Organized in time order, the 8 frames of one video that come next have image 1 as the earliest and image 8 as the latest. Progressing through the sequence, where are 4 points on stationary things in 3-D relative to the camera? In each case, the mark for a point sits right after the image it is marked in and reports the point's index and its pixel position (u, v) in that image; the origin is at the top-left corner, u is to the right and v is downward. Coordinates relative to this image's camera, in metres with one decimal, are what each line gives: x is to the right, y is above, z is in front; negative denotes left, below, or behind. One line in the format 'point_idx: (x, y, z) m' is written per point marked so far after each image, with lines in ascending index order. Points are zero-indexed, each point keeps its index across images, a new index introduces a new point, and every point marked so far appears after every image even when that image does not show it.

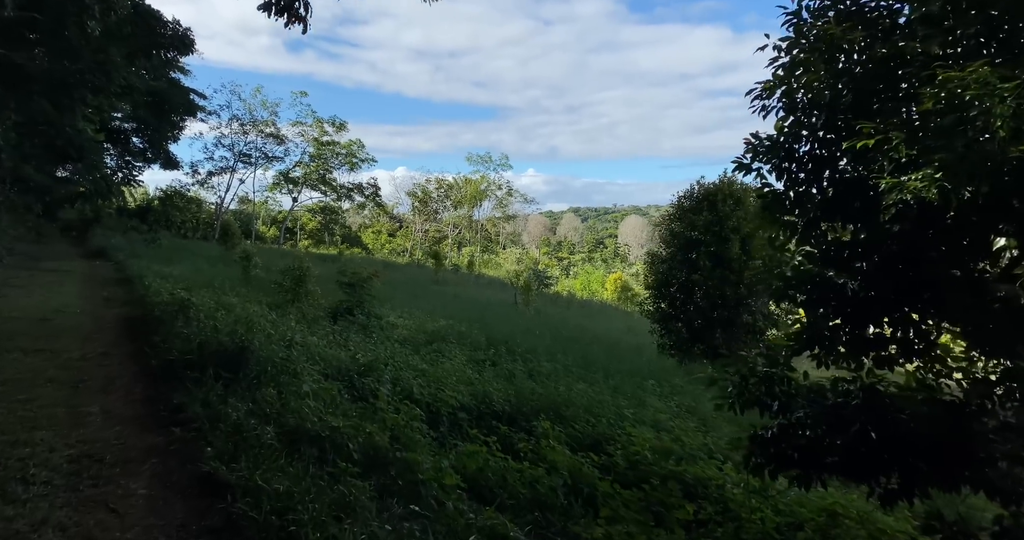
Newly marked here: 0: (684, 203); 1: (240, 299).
0: (+2.8, +1.2, +12.1) m
1: (-4.0, -0.5, +10.4) m
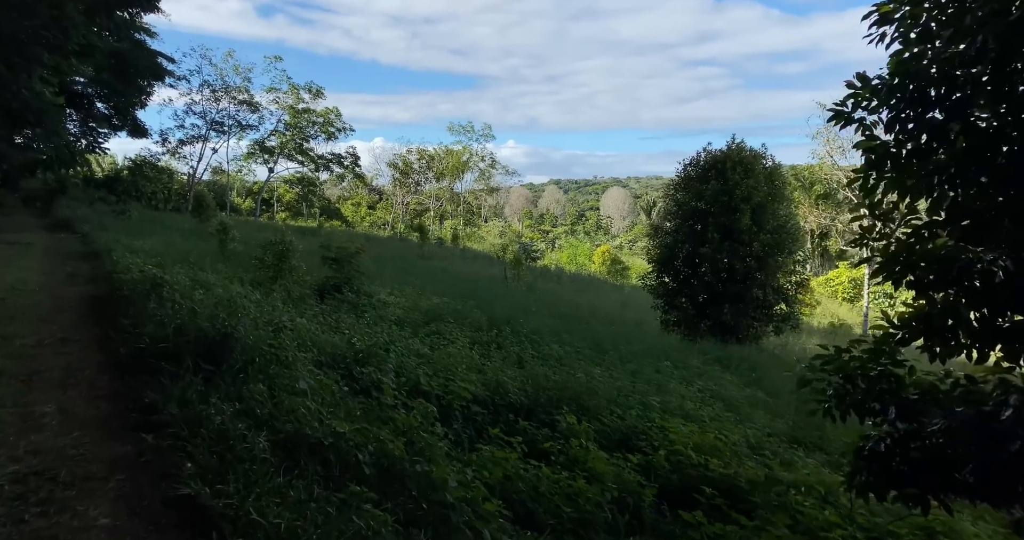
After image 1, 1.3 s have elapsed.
0: (+2.8, +1.6, +11.5) m
1: (-4.0, -0.1, +9.6) m
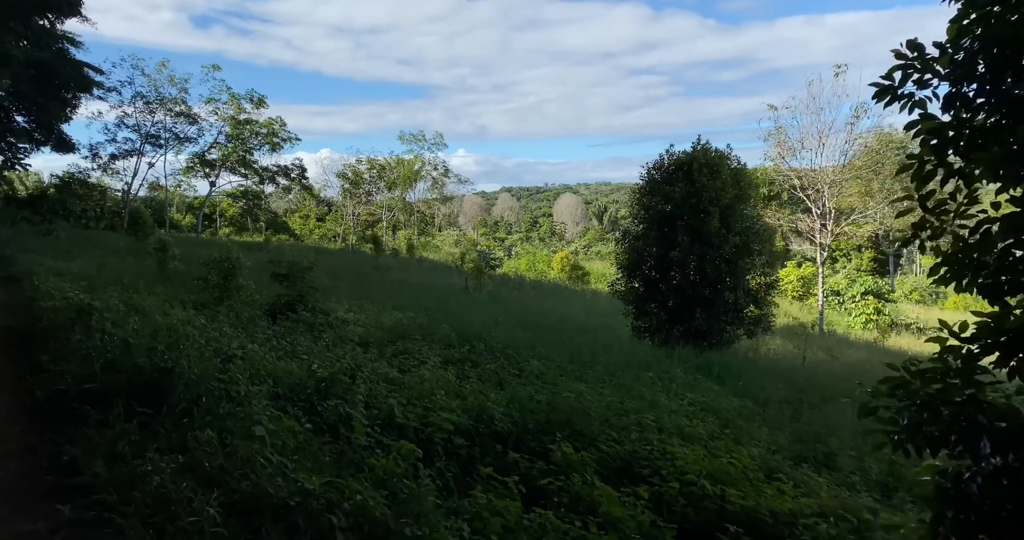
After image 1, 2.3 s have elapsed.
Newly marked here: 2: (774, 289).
0: (+2.2, +1.5, +11.1) m
1: (-4.4, -0.4, +8.8) m
2: (+4.2, -0.3, +11.3) m
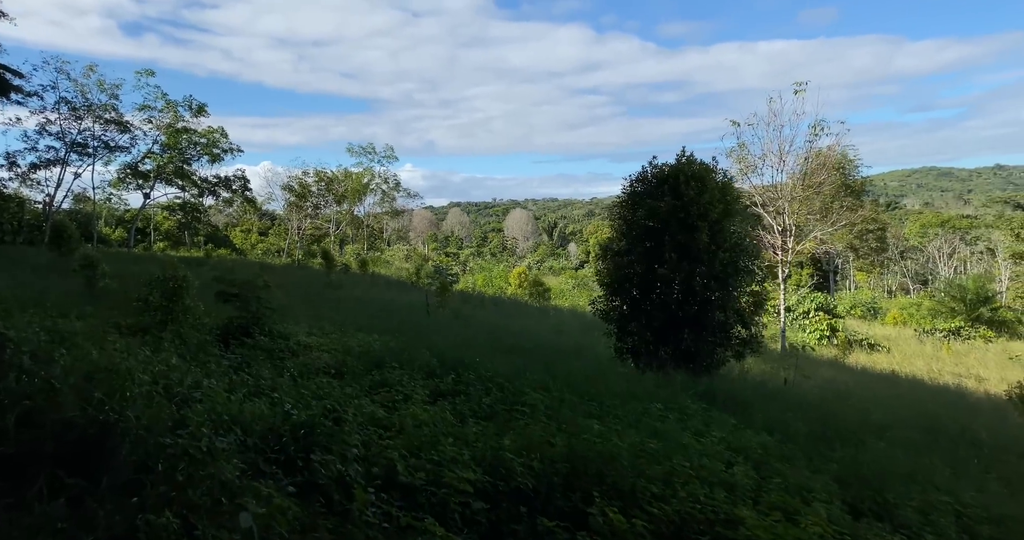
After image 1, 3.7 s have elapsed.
0: (+1.8, +1.2, +10.5) m
1: (-4.5, -0.6, +7.6) m
2: (+3.8, -0.6, +10.8) m
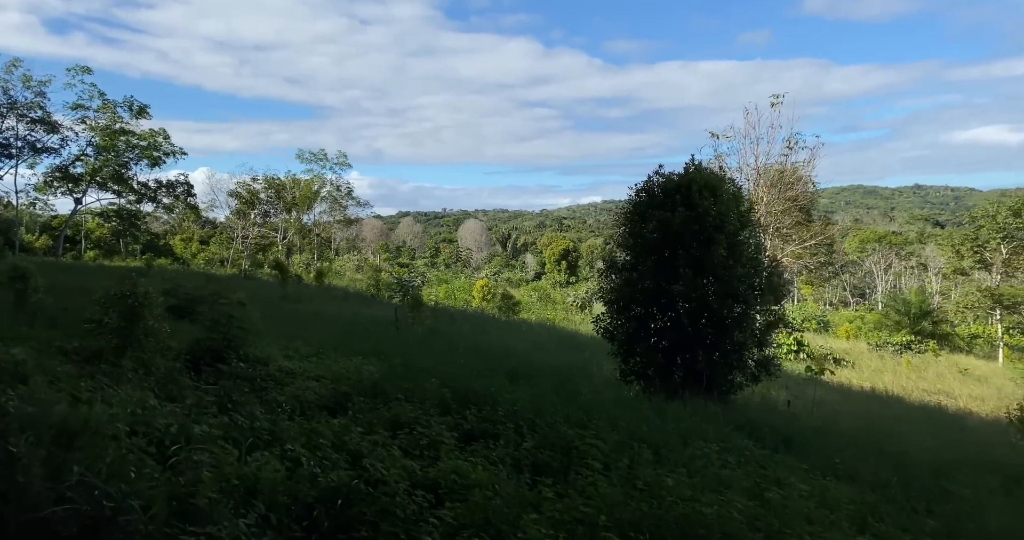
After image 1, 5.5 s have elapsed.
0: (+1.8, +1.0, +9.8) m
1: (-4.3, -0.7, +6.4) m
2: (+3.8, -0.8, +10.2) m
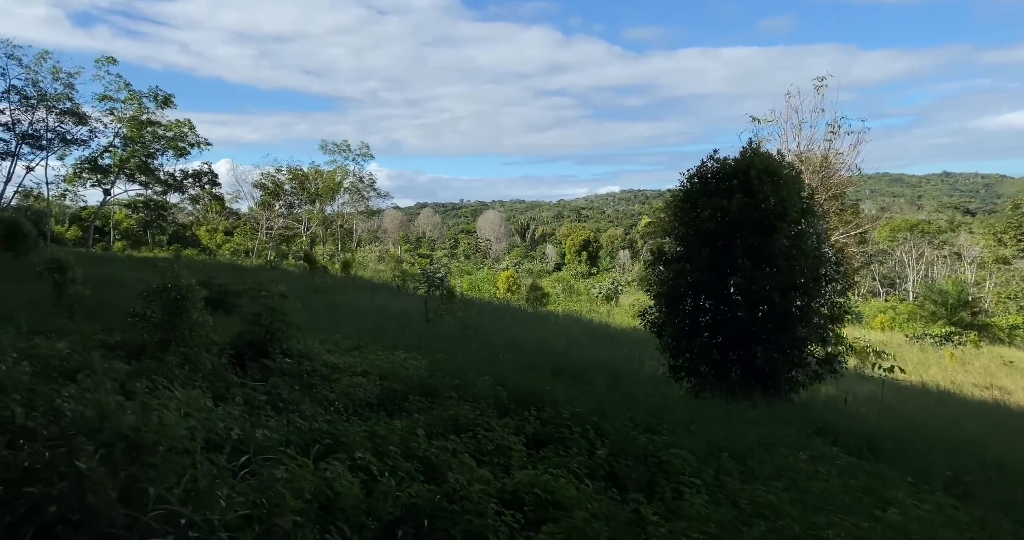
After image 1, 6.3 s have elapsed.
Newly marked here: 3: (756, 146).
0: (+2.4, +1.1, +9.4) m
1: (-3.7, -0.7, +6.1) m
2: (+4.4, -0.7, +9.8) m
3: (+3.2, +1.6, +9.2) m
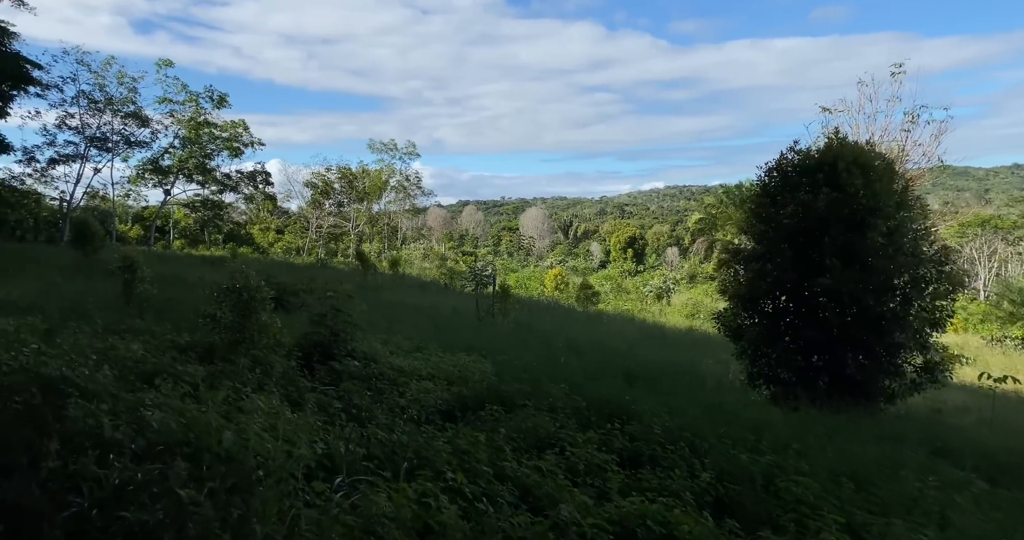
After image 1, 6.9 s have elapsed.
0: (+3.3, +1.1, +8.9) m
1: (-3.1, -0.7, +6.0) m
2: (+5.3, -0.7, +9.2) m
3: (+4.0, +1.6, +8.7) m
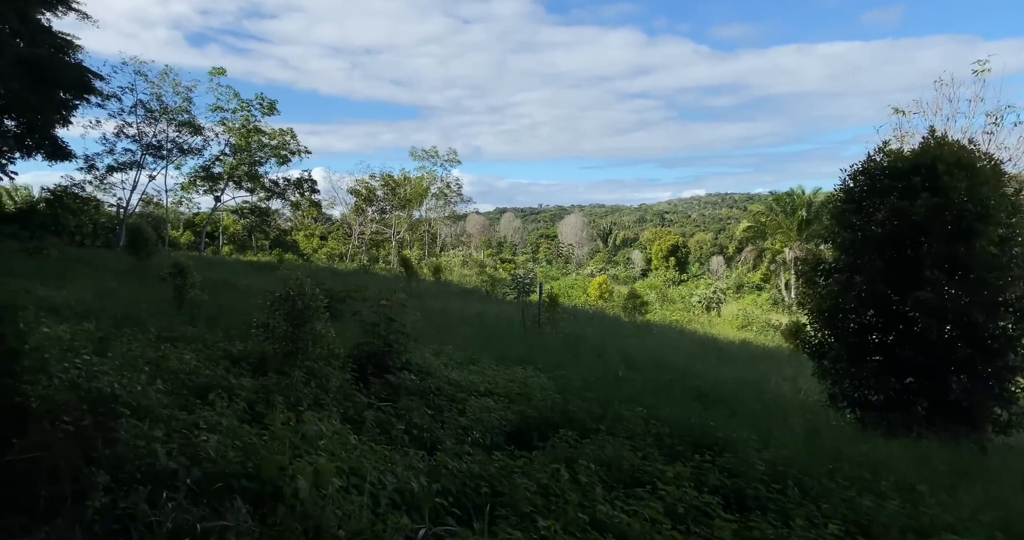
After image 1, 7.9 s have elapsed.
0: (+4.1, +1.0, +8.2) m
1: (-2.5, -0.7, +5.7) m
2: (+6.0, -0.9, +8.3) m
3: (+4.7, +1.4, +8.0) m
